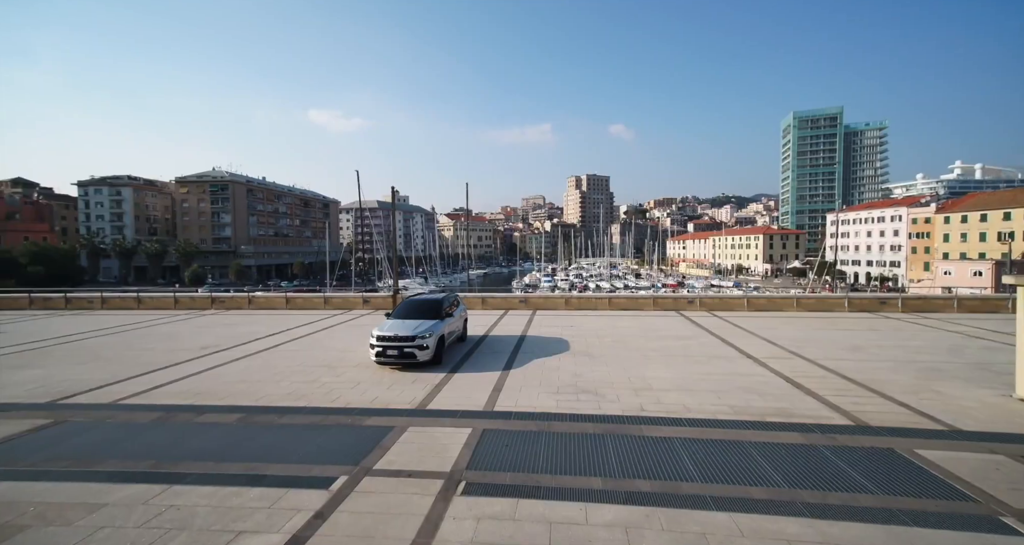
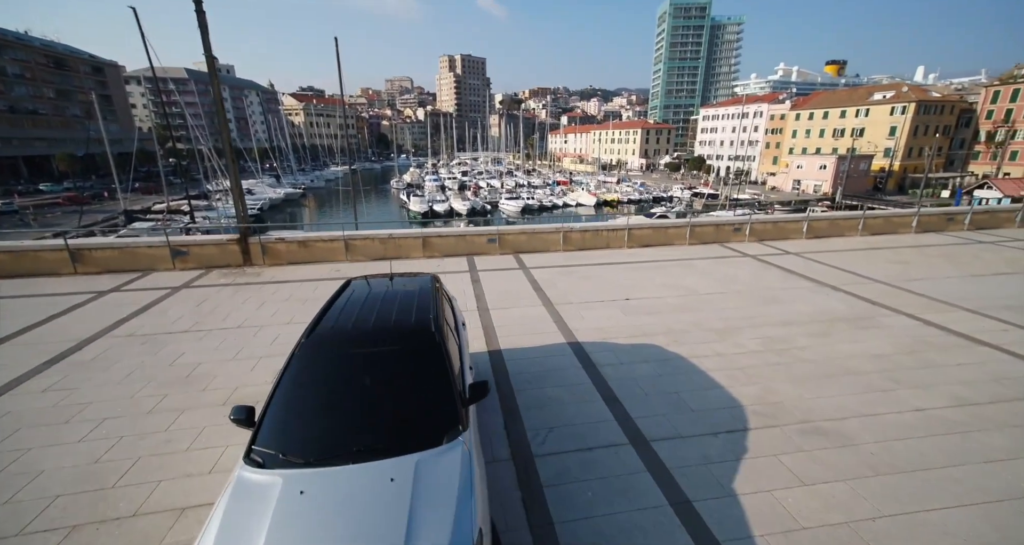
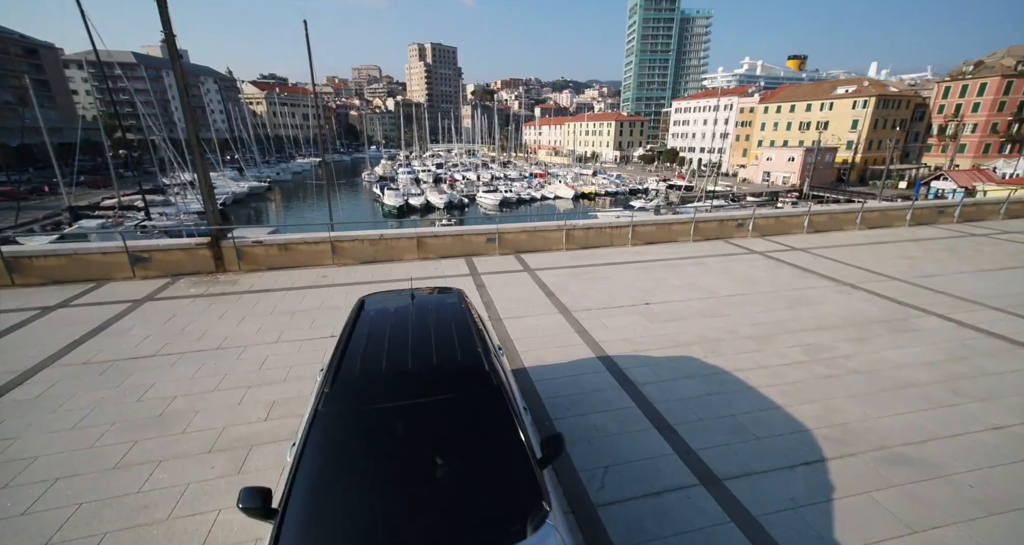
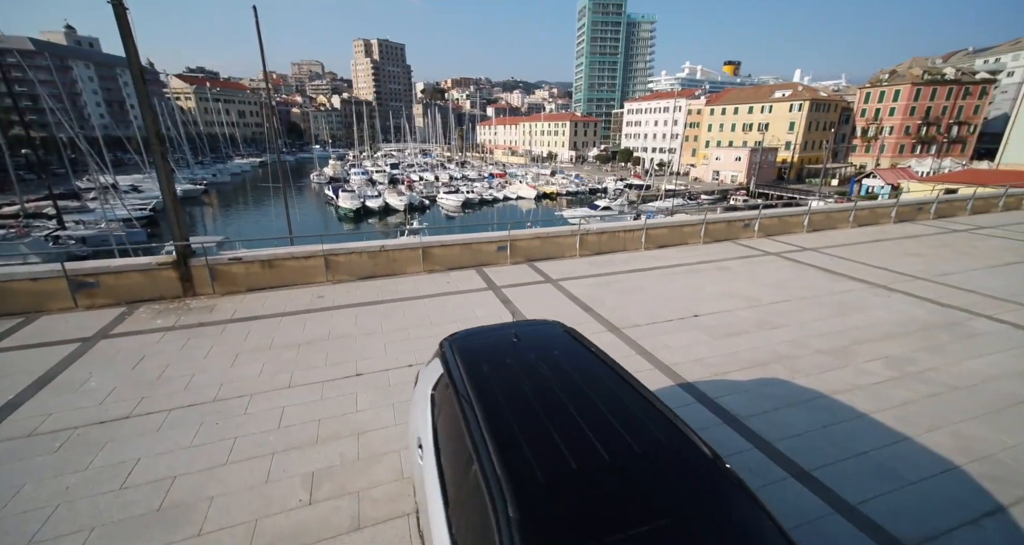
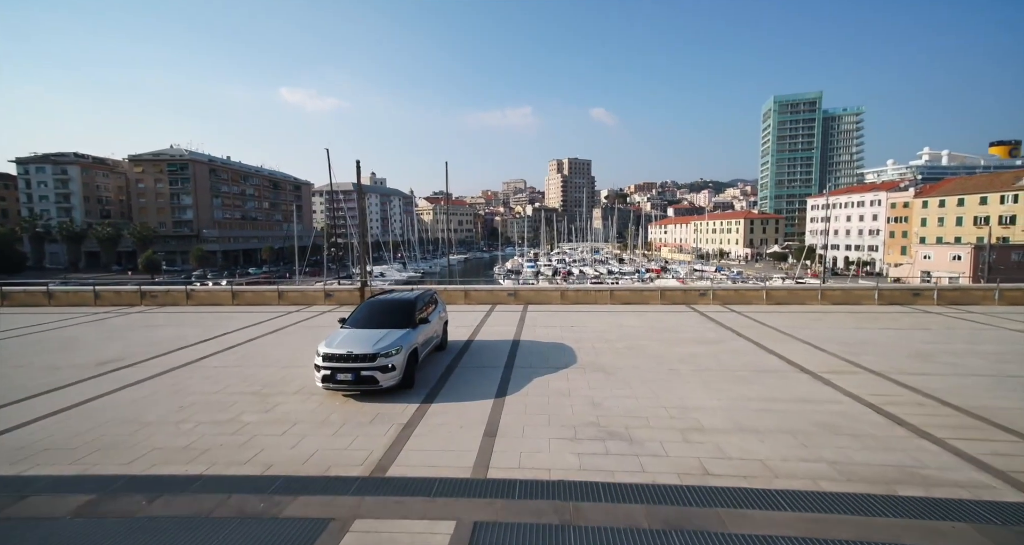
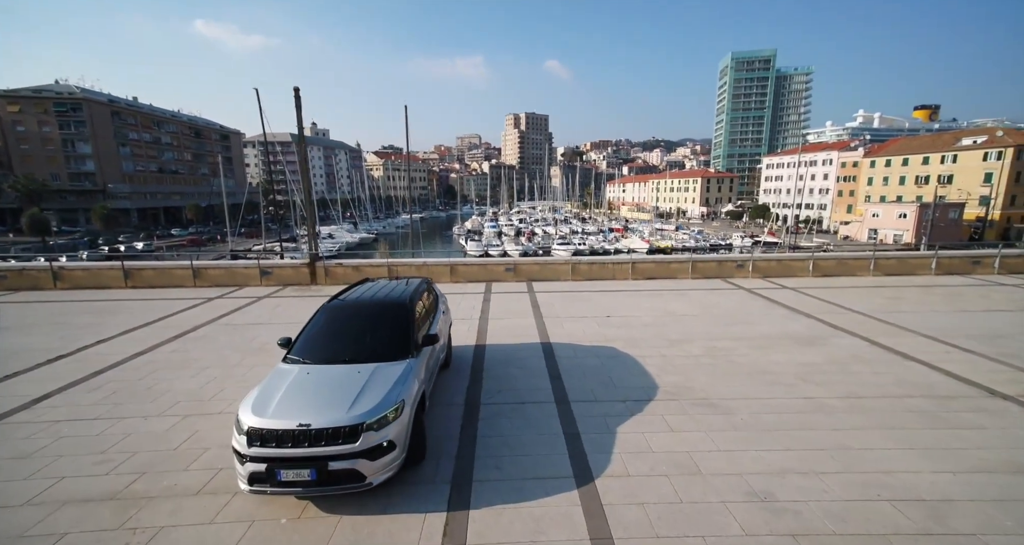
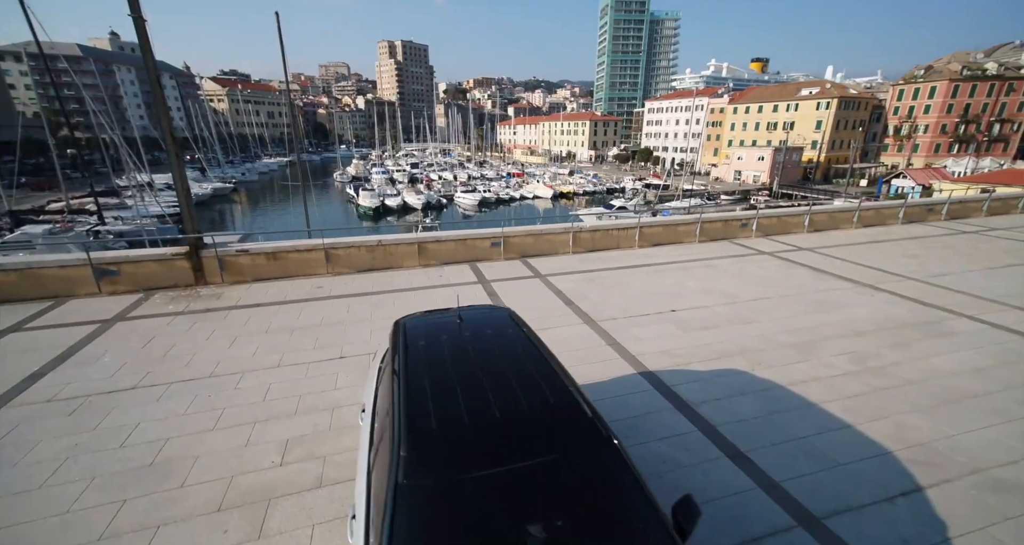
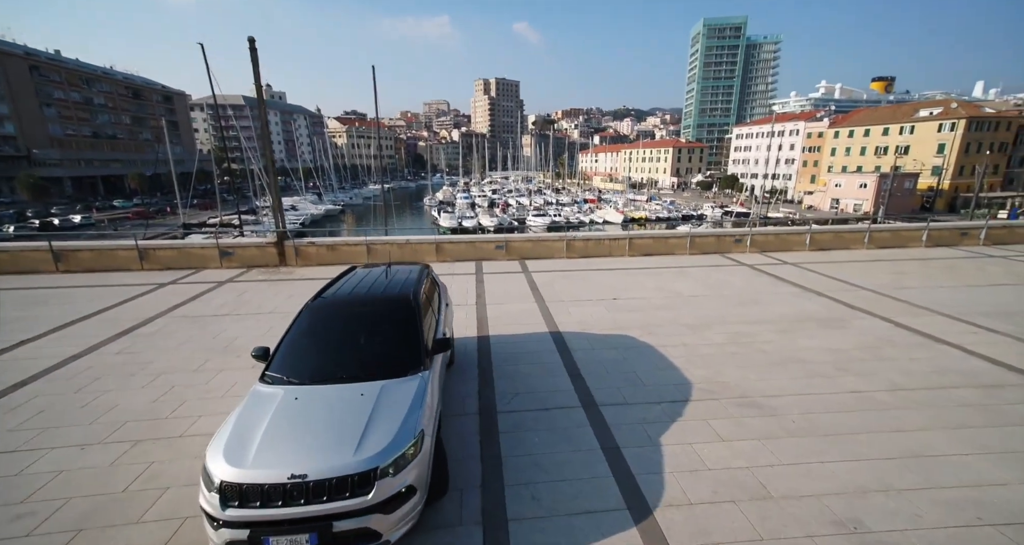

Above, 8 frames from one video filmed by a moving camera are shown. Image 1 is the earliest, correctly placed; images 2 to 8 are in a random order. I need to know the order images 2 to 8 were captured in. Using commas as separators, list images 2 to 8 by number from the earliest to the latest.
5, 6, 8, 2, 3, 7, 4
